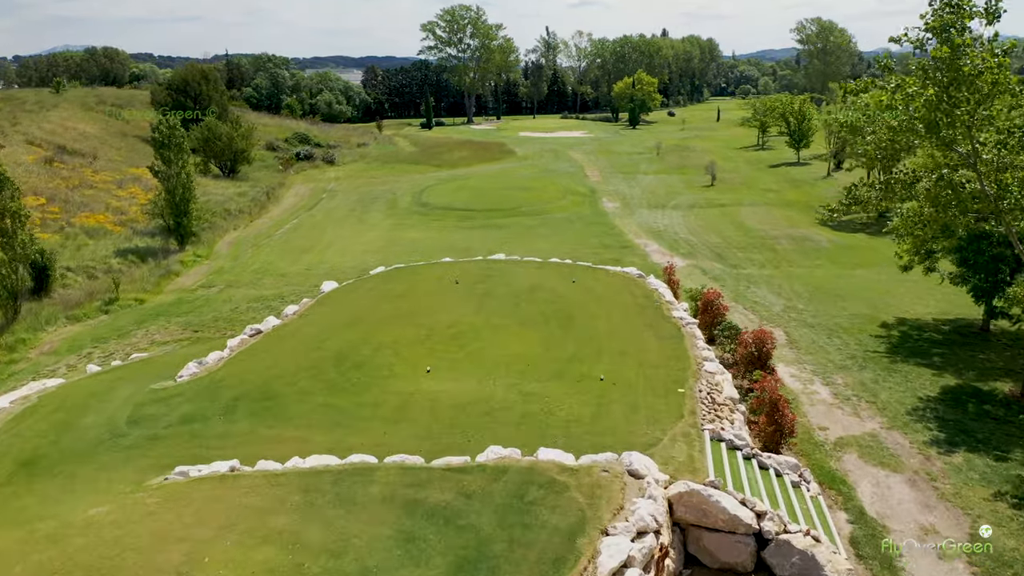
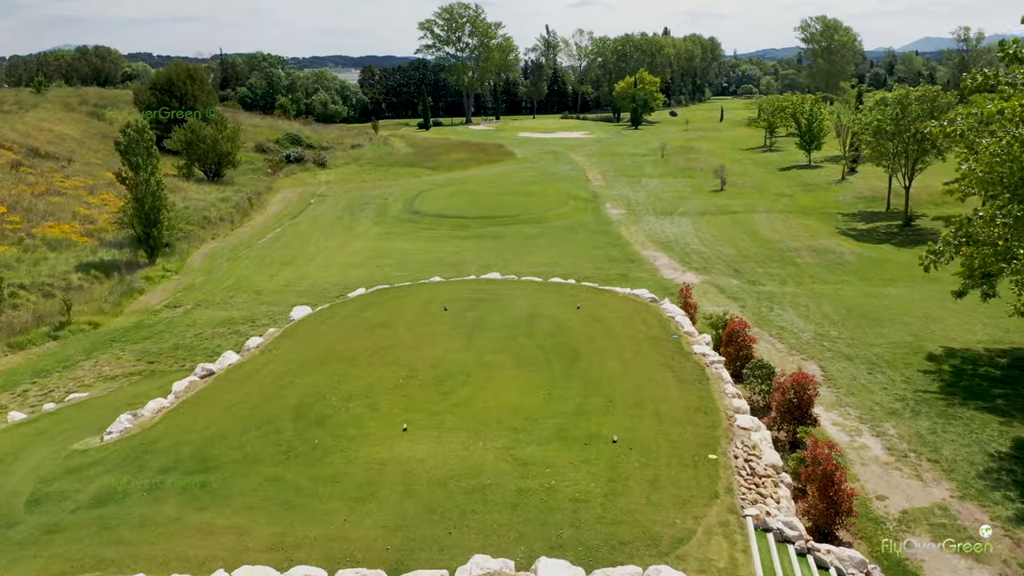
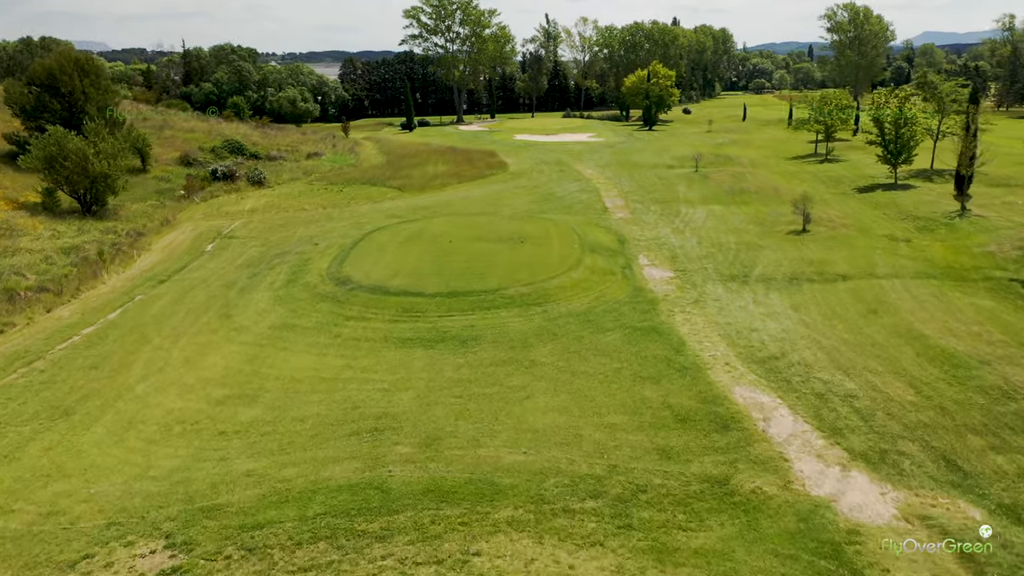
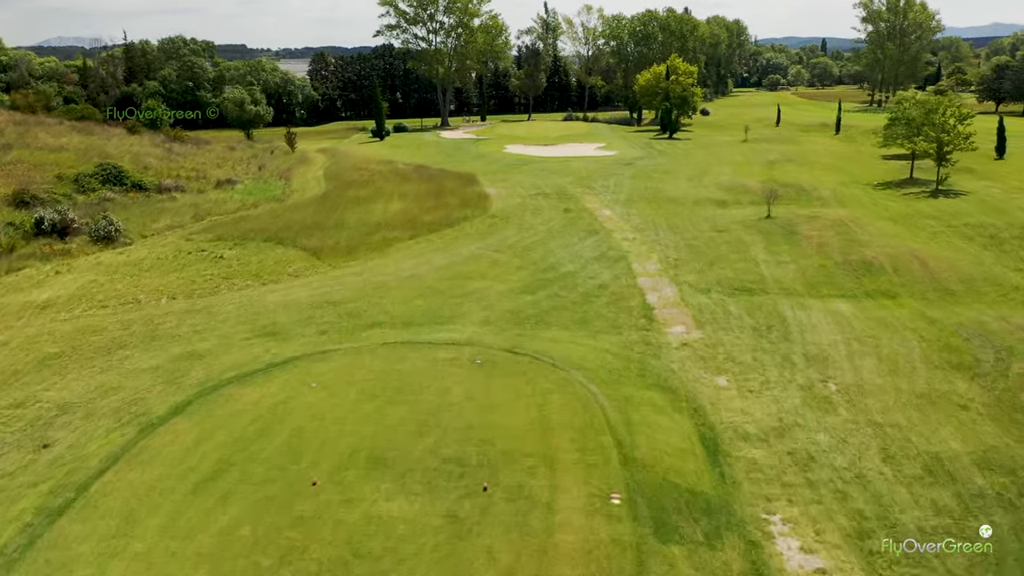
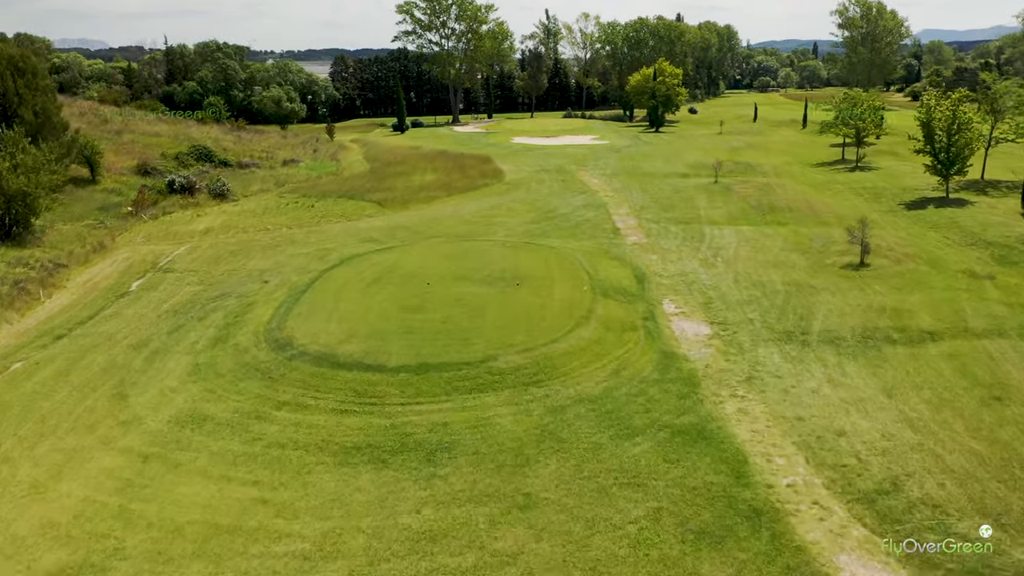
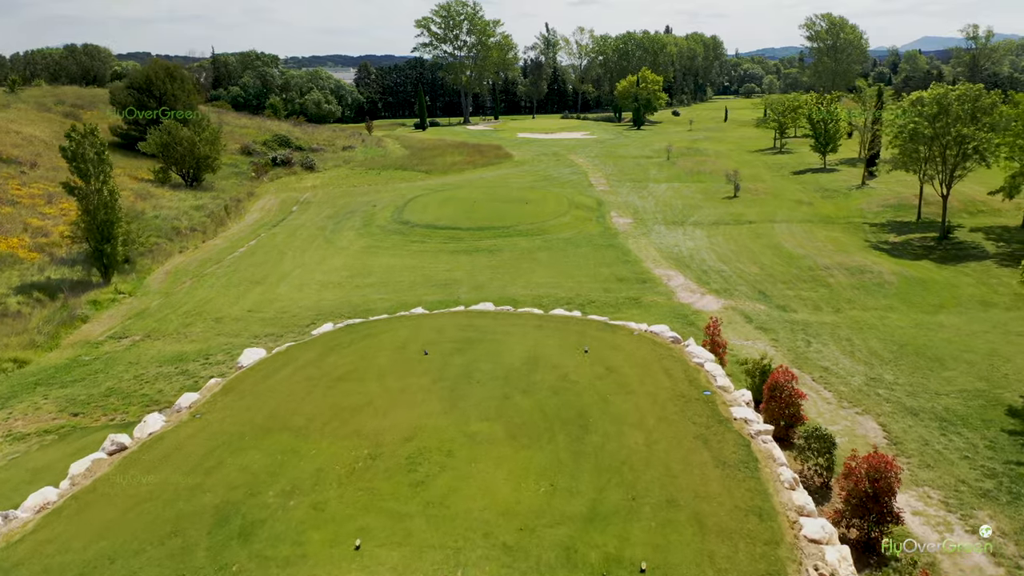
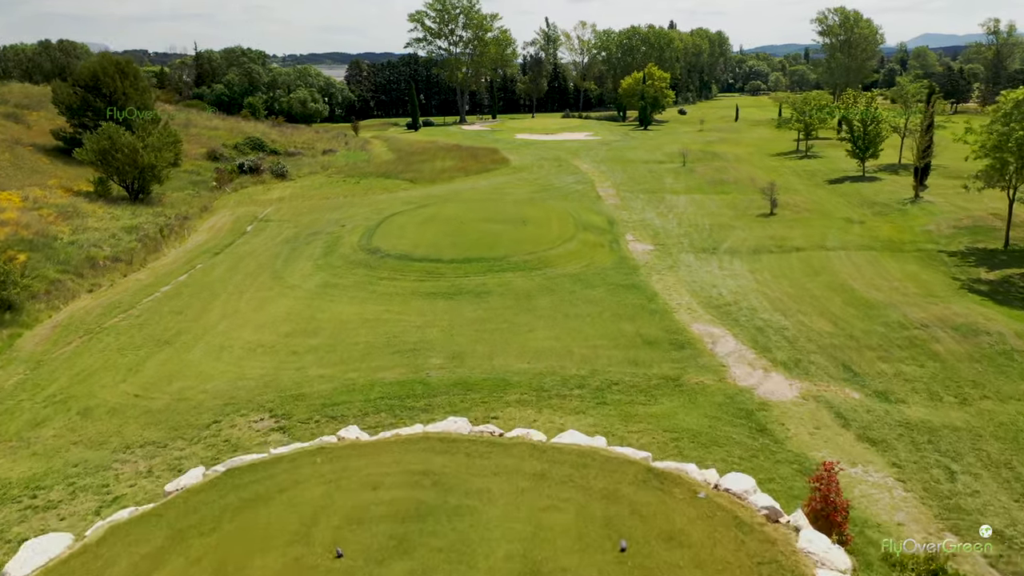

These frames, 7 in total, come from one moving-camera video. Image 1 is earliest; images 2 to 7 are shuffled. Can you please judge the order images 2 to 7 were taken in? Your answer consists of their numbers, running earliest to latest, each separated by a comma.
2, 6, 7, 3, 5, 4
